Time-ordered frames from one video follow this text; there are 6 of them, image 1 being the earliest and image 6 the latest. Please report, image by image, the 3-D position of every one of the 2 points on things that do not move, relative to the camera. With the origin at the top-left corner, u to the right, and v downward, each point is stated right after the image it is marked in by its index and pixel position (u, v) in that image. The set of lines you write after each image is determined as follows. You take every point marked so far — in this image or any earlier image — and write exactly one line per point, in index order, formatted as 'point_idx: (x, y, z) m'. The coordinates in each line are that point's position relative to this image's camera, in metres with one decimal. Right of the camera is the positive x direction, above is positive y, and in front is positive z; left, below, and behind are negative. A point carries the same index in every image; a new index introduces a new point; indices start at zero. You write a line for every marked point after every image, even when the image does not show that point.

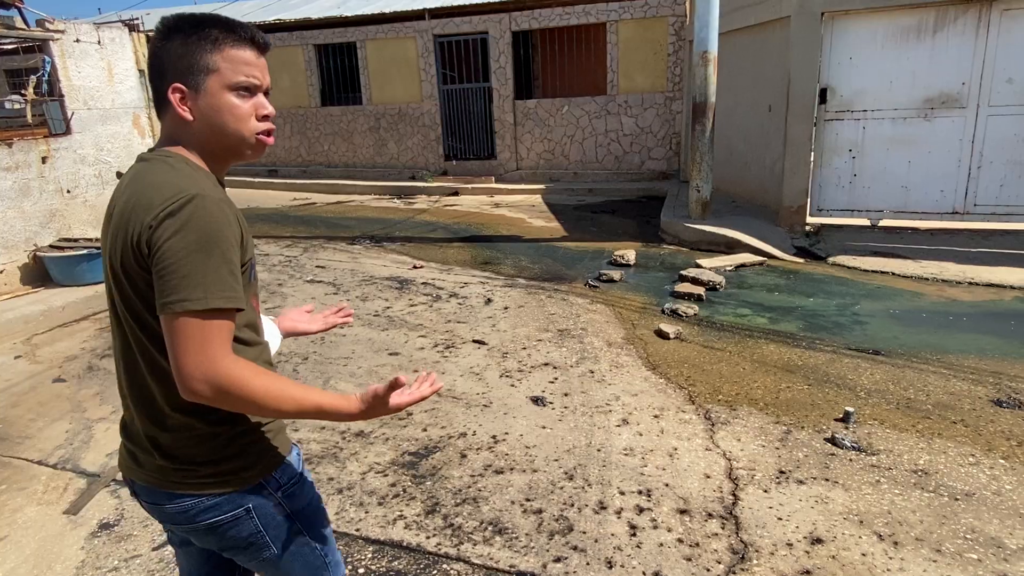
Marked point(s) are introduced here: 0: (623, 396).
0: (+0.6, -0.6, +3.8) m
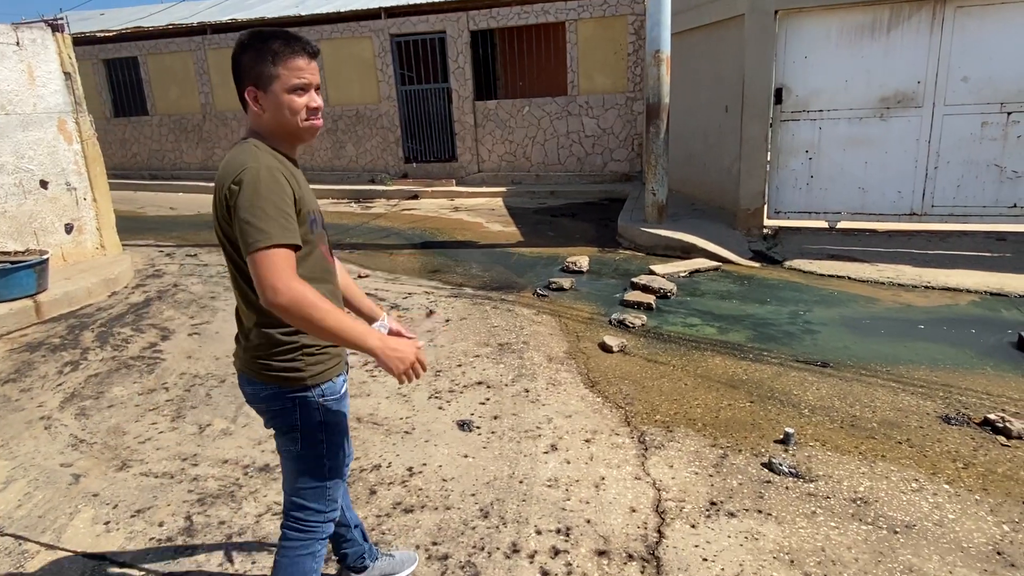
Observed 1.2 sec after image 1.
0: (+0.2, -0.7, +3.6) m
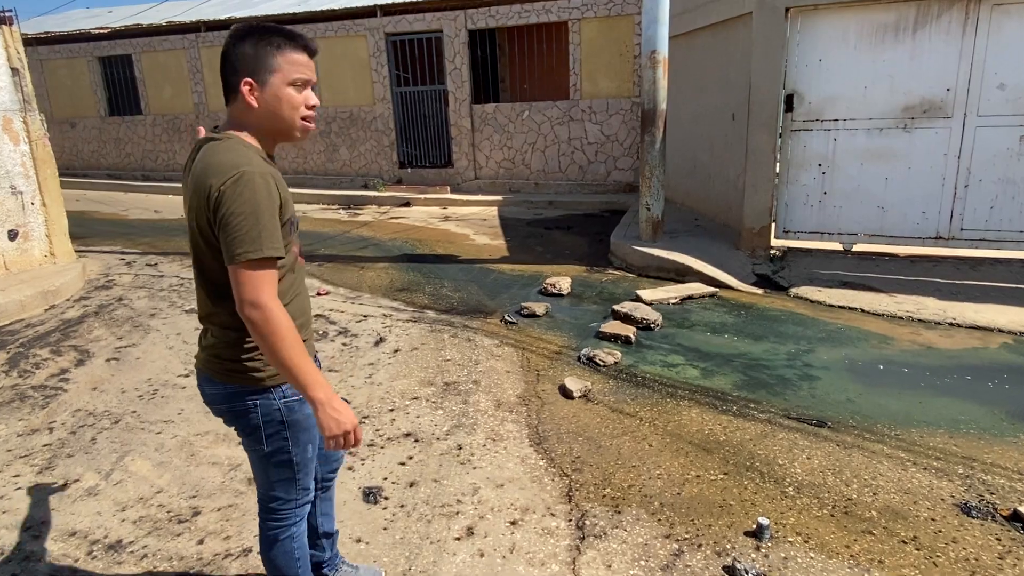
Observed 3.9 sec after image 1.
0: (-0.1, -0.9, +3.0) m
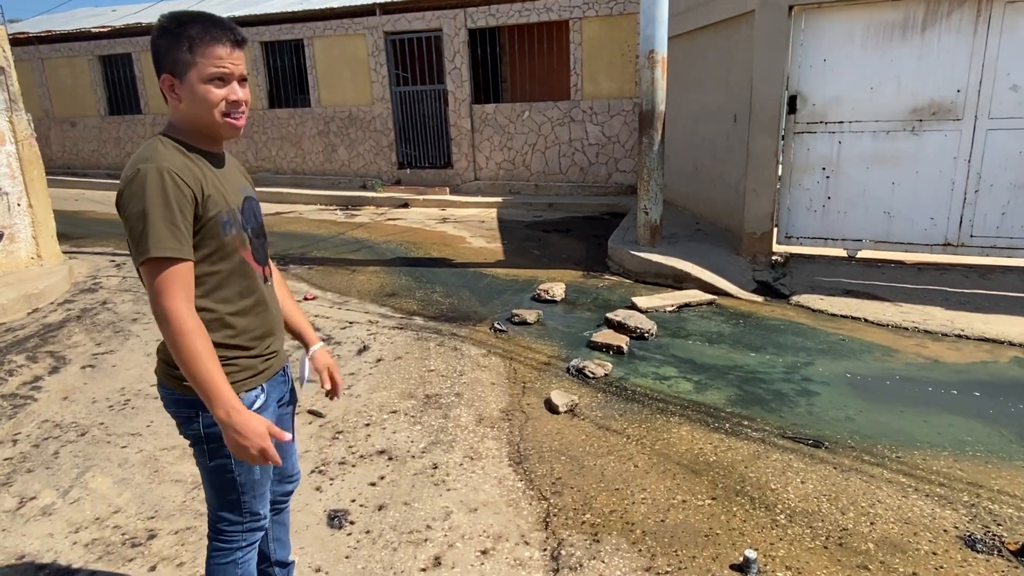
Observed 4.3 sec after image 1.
0: (-0.2, -1.0, +2.8) m
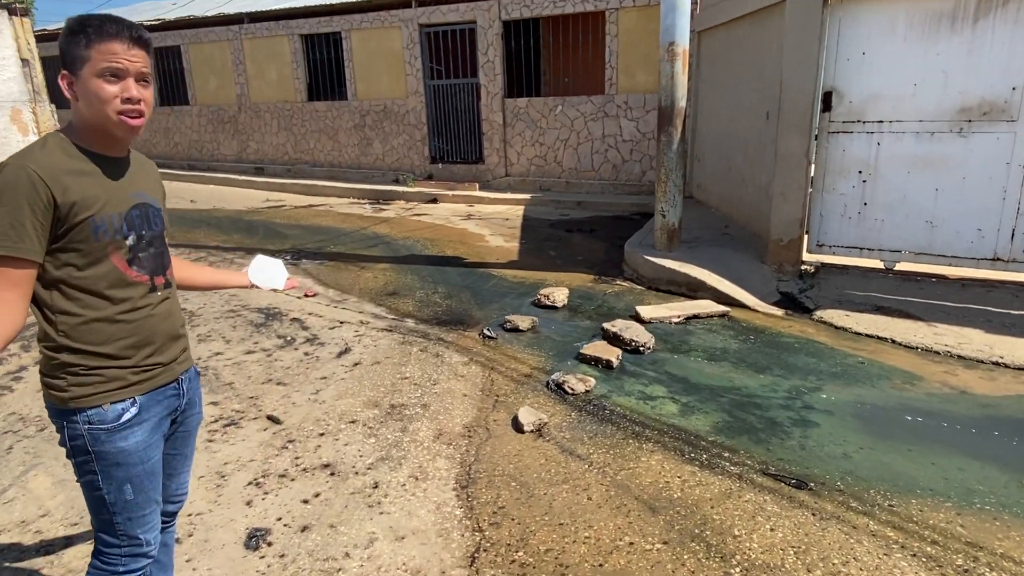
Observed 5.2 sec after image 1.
0: (-0.5, -1.0, +2.6) m
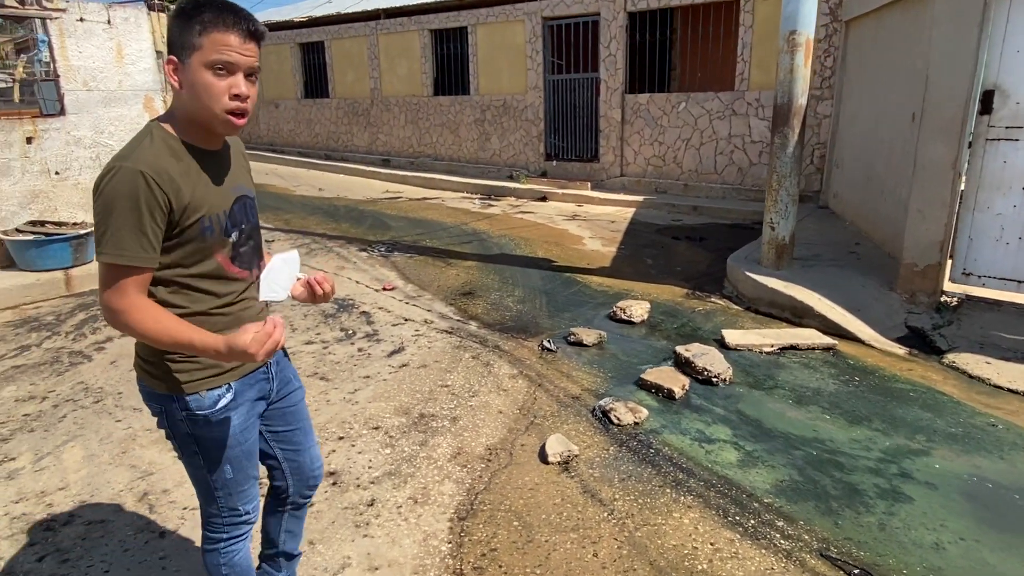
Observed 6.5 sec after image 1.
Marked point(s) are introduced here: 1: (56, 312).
0: (-0.6, -1.0, +2.4) m
1: (-3.5, -0.2, +5.1) m
